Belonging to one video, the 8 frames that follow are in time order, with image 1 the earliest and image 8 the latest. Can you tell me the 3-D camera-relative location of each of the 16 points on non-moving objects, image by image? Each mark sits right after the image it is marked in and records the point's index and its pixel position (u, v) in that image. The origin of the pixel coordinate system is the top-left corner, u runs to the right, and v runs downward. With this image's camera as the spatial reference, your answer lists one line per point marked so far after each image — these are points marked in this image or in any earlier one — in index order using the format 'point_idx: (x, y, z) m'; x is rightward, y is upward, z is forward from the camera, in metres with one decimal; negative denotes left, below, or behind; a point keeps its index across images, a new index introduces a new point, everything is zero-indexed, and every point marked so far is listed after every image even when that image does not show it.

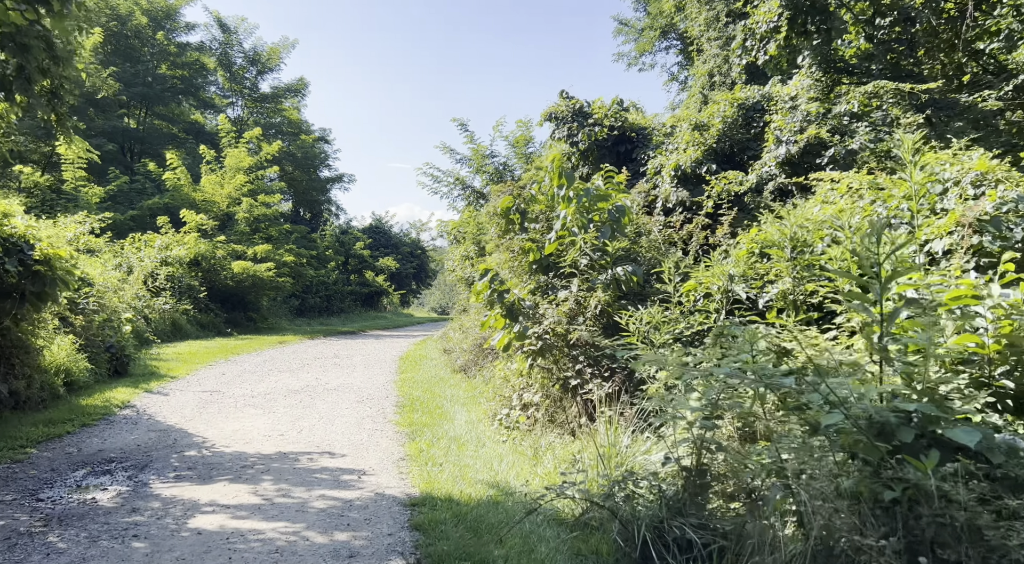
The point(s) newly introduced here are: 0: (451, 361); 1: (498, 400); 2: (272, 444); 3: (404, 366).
0: (-1.0, -1.4, +13.4) m
1: (-0.2, -1.3, +8.9) m
2: (-2.4, -1.6, +8.0) m
3: (-1.9, -1.5, +13.9) m
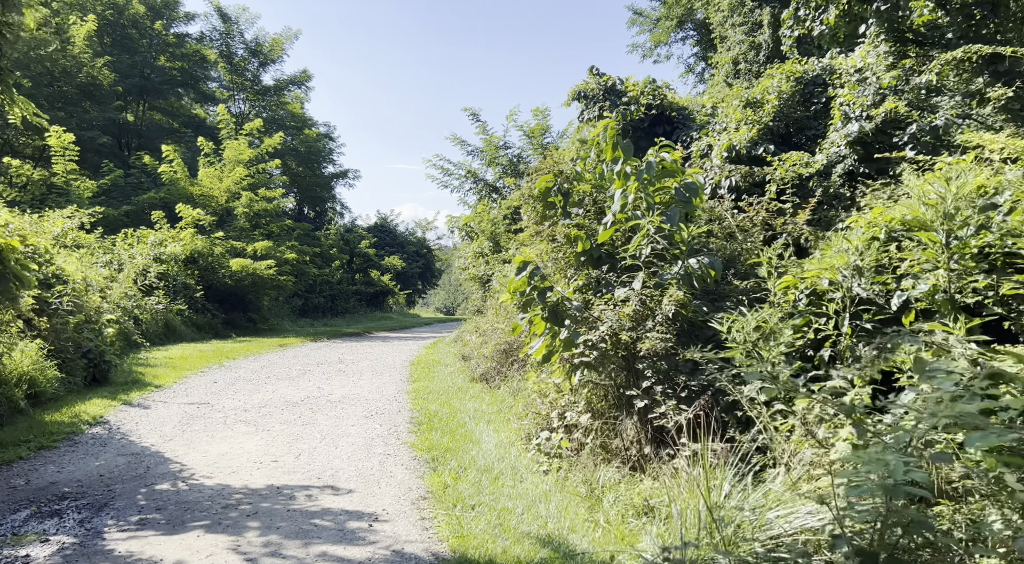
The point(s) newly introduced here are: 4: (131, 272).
0: (-0.6, -1.3, +12.0) m
1: (+0.2, -1.3, +7.5) m
2: (-2.0, -1.6, +6.6) m
3: (-1.5, -1.4, +12.5) m
4: (-9.3, +0.2, +19.4) m
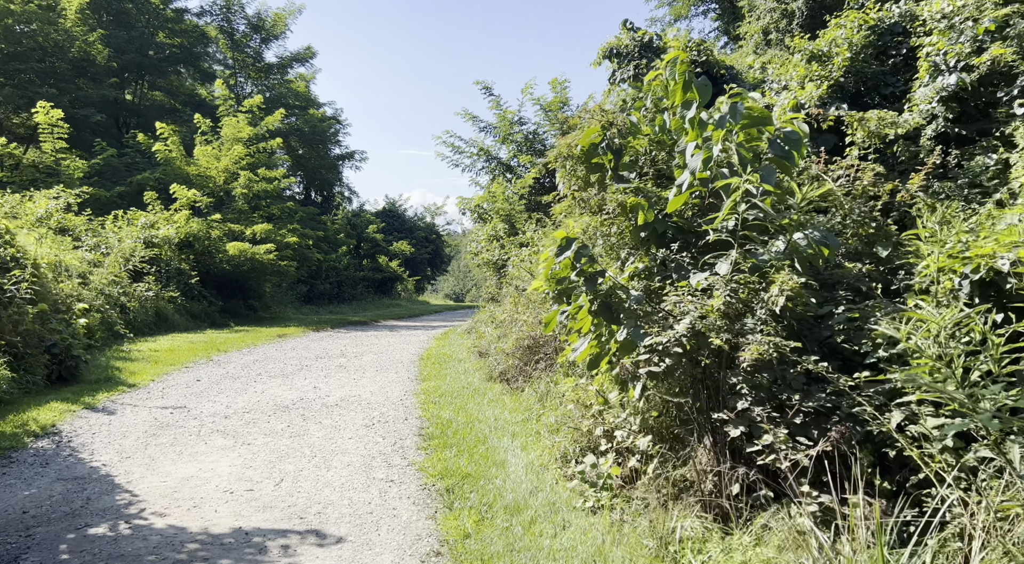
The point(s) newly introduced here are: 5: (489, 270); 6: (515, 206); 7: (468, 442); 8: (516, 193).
0: (-0.4, -1.1, +10.5) m
1: (+0.4, -1.1, +6.0) m
2: (-1.8, -1.5, +5.2) m
3: (-1.2, -1.2, +11.1) m
4: (-8.9, +0.6, +18.0) m
5: (-0.6, +0.3, +18.6) m
6: (+0.1, +1.8, +18.9) m
7: (-0.4, -1.3, +6.6) m
8: (+0.1, +2.2, +19.3) m
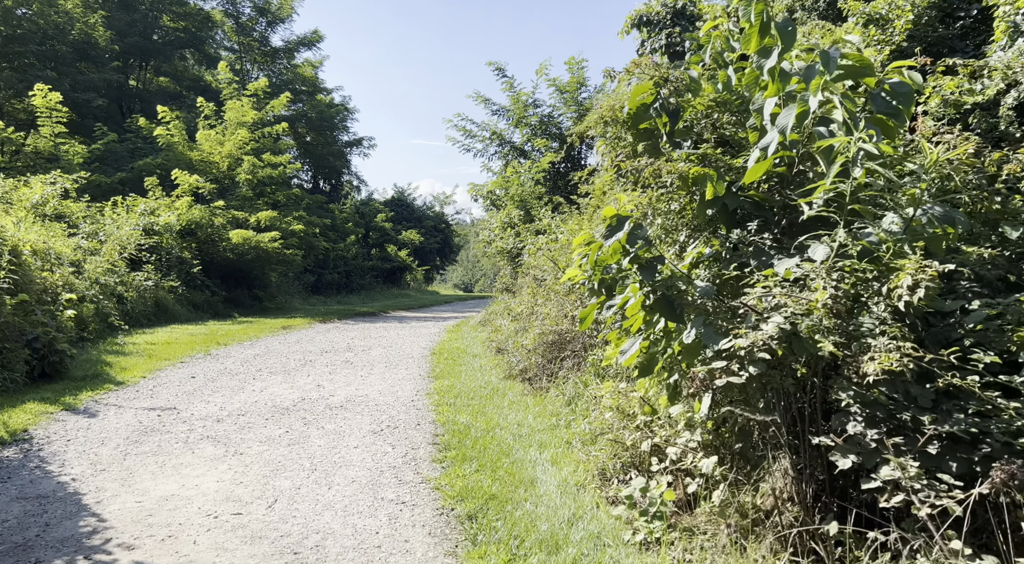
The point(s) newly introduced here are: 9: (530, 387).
0: (-0.1, -1.0, +9.7) m
1: (+0.6, -1.1, +5.1) m
2: (-1.6, -1.4, +4.3) m
3: (-0.9, -1.1, +10.2) m
4: (-8.5, +0.8, +17.2) m
5: (-0.2, +0.5, +17.8) m
6: (+0.4, +2.0, +18.0) m
7: (-0.2, -1.2, +5.7) m
8: (+0.4, +2.4, +18.4) m
9: (+0.2, -1.1, +8.4) m
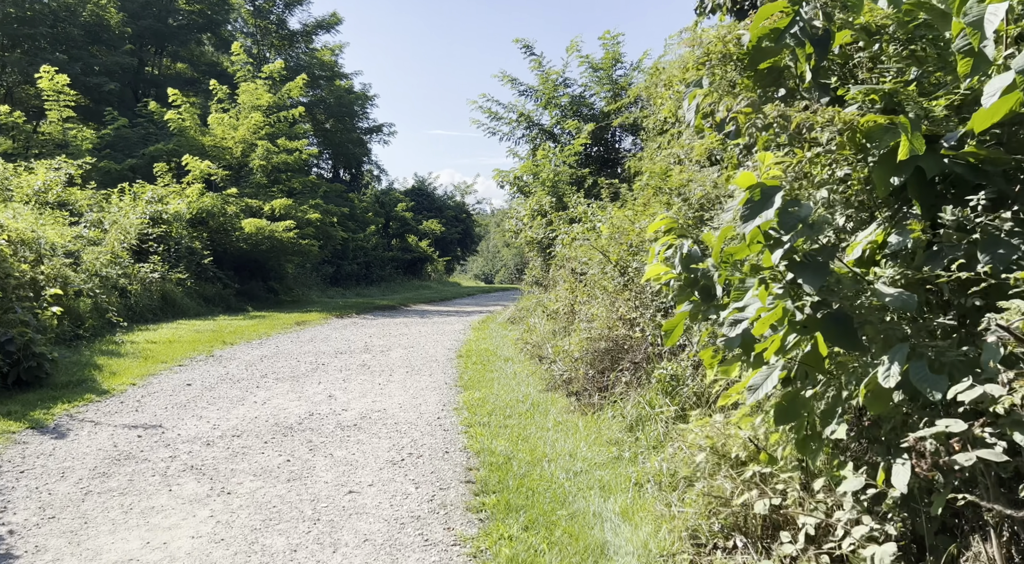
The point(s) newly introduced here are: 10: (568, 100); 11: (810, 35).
0: (+0.3, -0.9, +8.4) m
1: (+0.9, -1.1, +3.8) m
2: (-1.3, -1.4, +3.1) m
3: (-0.5, -1.0, +9.0) m
4: (-7.9, +0.9, +16.1) m
5: (+0.4, +0.7, +16.5) m
6: (+1.0, +2.2, +16.6) m
7: (+0.2, -1.2, +4.4) m
8: (+1.1, +2.6, +17.1) m
9: (+0.6, -1.0, +7.1) m
10: (+1.3, +4.3, +19.1) m
11: (+1.1, +0.9, +3.1) m
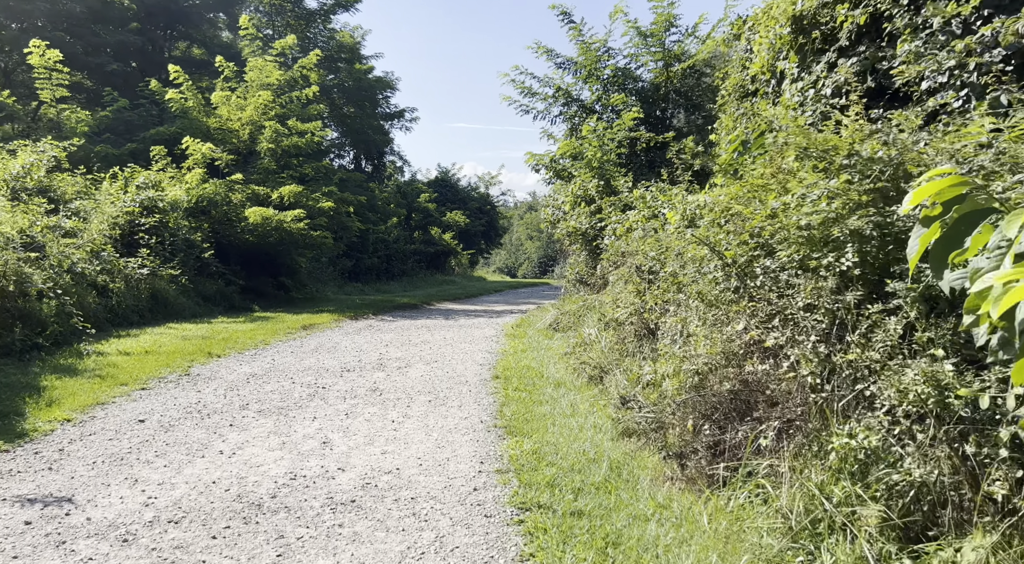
0: (+0.8, -1.0, +6.2) m
1: (+1.3, -1.1, +1.6) m
2: (-1.0, -1.5, +0.9) m
3: (0.0, -1.0, +6.7) m
4: (-7.2, +1.0, +14.1) m
5: (+1.1, +0.7, +14.2) m
6: (+1.7, +2.2, +14.3) m
7: (+0.5, -1.3, +2.2) m
8: (+1.8, +2.6, +14.8) m
9: (+1.0, -1.1, +4.8) m
10: (+2.1, +4.4, +16.7) m
11: (+1.4, +0.9, +0.8) m
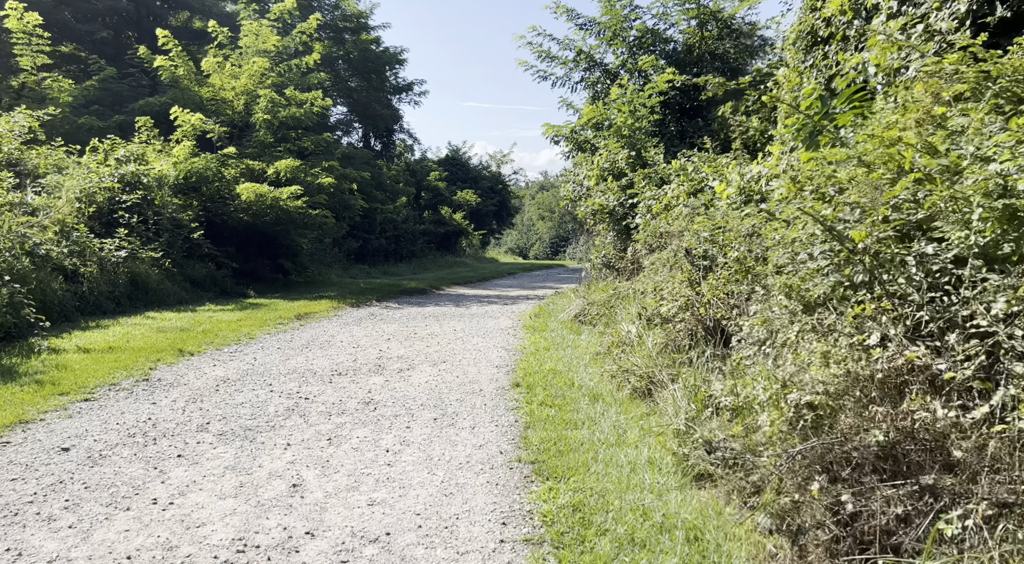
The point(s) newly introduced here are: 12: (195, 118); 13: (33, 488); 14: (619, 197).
0: (+0.9, -0.9, +4.7) m
1: (+1.4, -1.2, +0.1) m
2: (-0.9, -1.6, -0.5) m
3: (+0.2, -1.0, +5.3) m
4: (-7.0, +1.3, +12.7) m
5: (+1.4, +1.0, +12.7) m
6: (+2.0, +2.5, +12.8) m
7: (+0.6, -1.3, +0.7) m
8: (+2.1, +2.9, +13.2) m
9: (+1.1, -1.1, +3.3) m
10: (+2.4, +4.7, +15.1) m
11: (+1.5, +0.8, -0.7) m
12: (-6.6, +3.4, +16.7) m
13: (-2.6, -1.1, +4.4) m
14: (+1.6, +1.3, +11.7) m
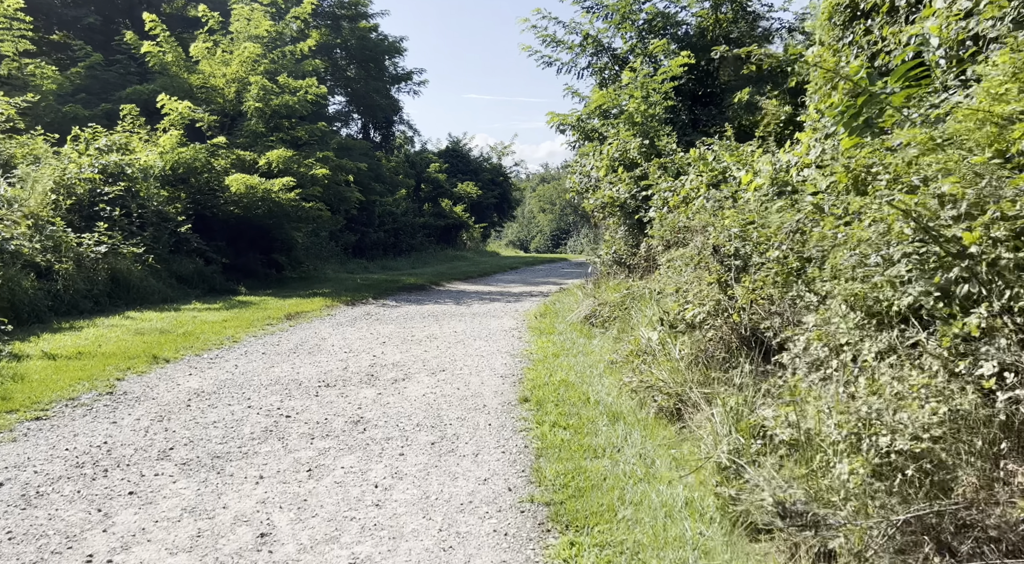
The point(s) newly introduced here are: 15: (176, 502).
0: (+1.0, -1.0, +3.9) m
1: (+1.4, -1.3, -0.7) m
2: (-0.8, -1.7, -1.3) m
3: (+0.2, -1.0, +4.5) m
4: (-6.9, +1.3, +11.9) m
5: (+1.4, +1.0, +11.9) m
6: (+2.1, +2.5, +12.0) m
7: (+0.7, -1.4, 0.0) m
8: (+2.2, +2.9, +12.4) m
9: (+1.2, -1.1, +2.6) m
10: (+2.5, +4.8, +14.3) m
11: (+1.6, +0.7, -1.5) m
12: (-6.5, +3.5, +15.9) m
13: (-2.6, -1.2, +3.7) m
14: (+1.6, +1.3, +10.9) m
15: (-1.7, -1.1, +4.2) m
